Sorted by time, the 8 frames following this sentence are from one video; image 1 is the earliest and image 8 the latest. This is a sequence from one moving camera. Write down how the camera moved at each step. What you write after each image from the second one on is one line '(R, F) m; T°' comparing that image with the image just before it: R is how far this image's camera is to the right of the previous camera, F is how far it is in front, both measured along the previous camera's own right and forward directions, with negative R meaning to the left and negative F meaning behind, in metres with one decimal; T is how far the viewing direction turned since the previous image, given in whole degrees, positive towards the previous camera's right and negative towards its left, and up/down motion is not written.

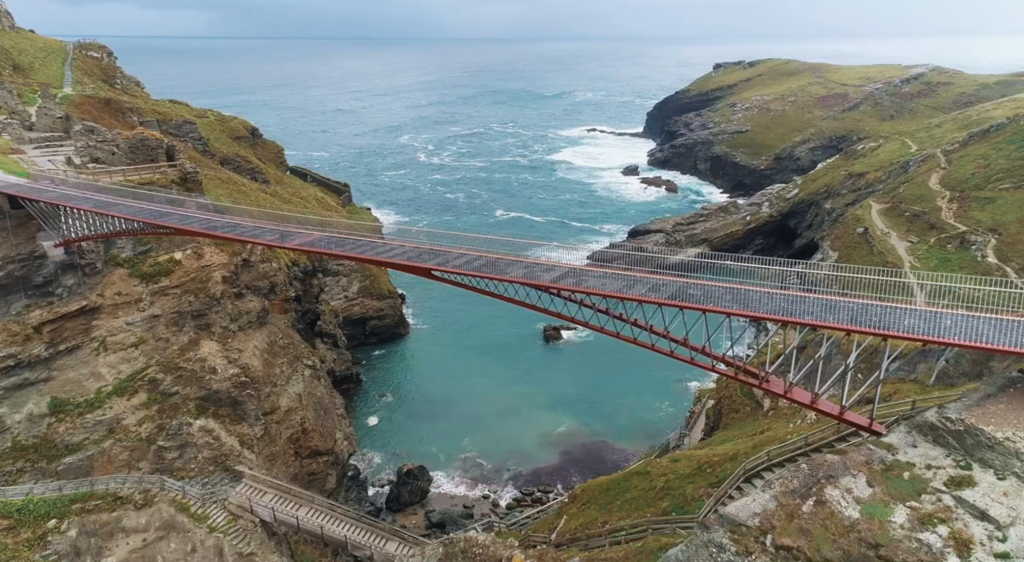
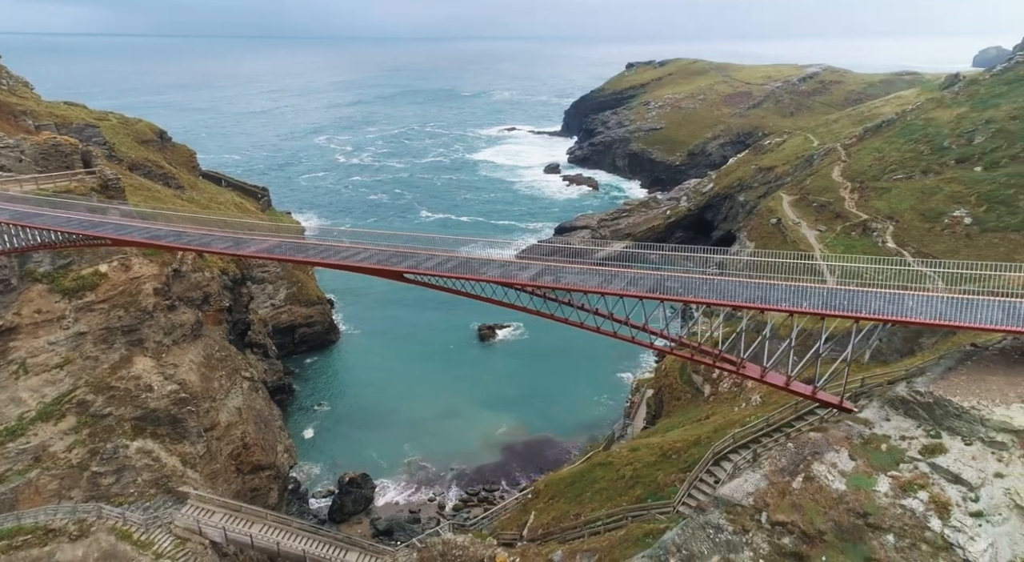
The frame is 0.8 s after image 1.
(-1.1, 0.0) m; +7°
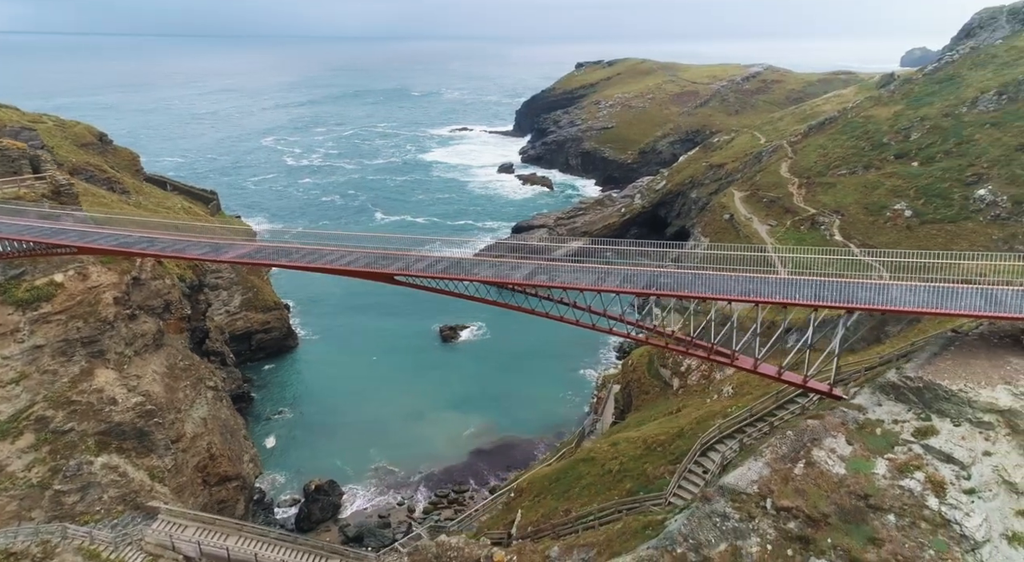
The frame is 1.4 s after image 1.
(-0.8, 0.0) m; +4°
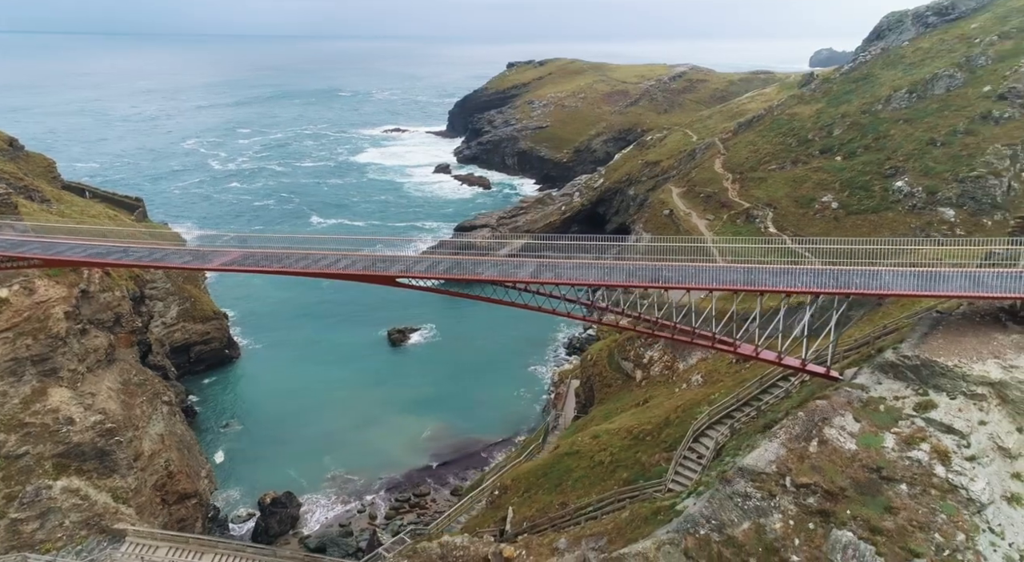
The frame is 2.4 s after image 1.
(-1.4, -0.1) m; +6°
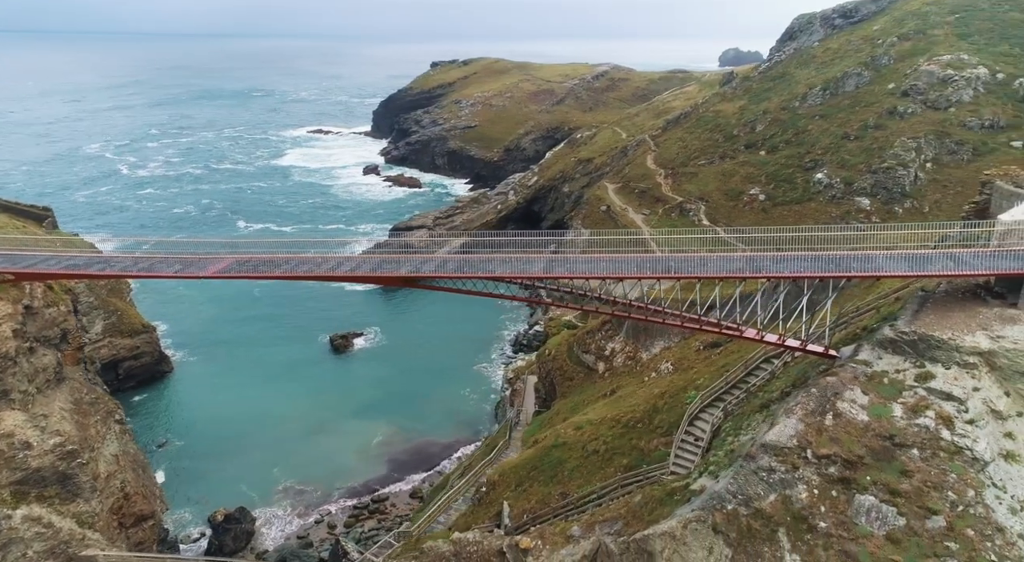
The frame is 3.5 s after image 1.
(-1.7, -0.1) m; +6°
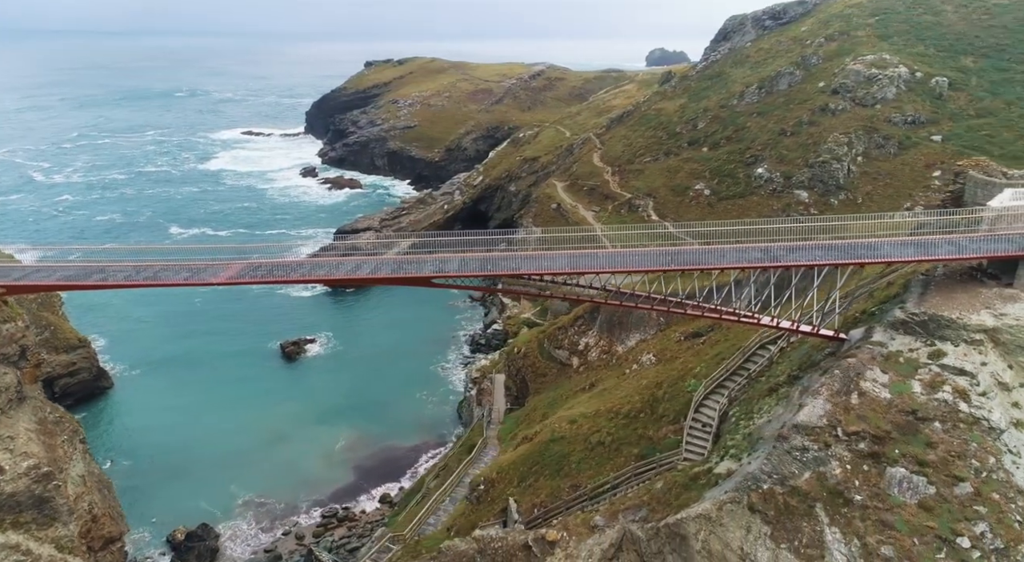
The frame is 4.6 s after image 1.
(-1.8, 0.0) m; +5°
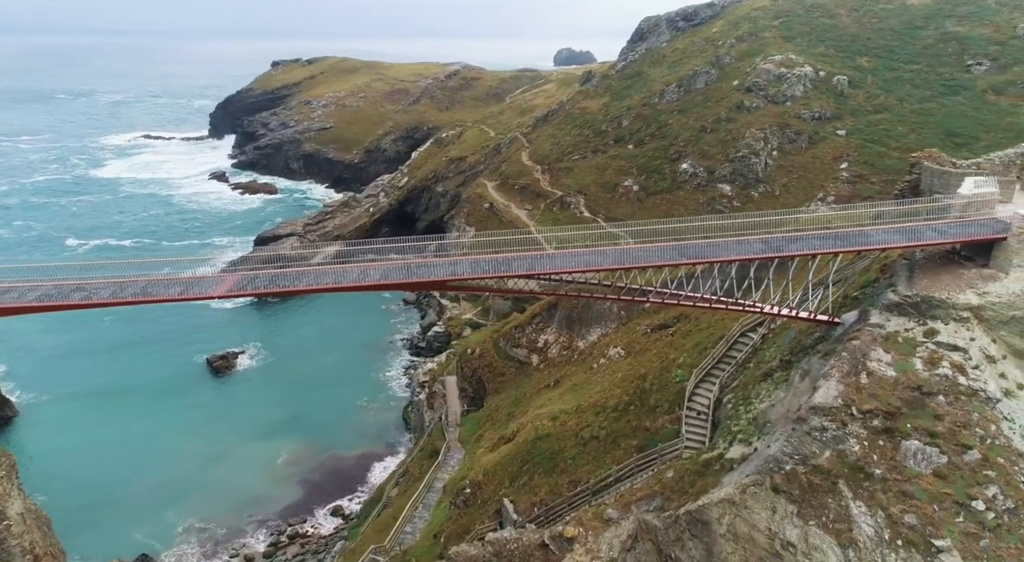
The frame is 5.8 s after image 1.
(-2.0, +0.2) m; +7°
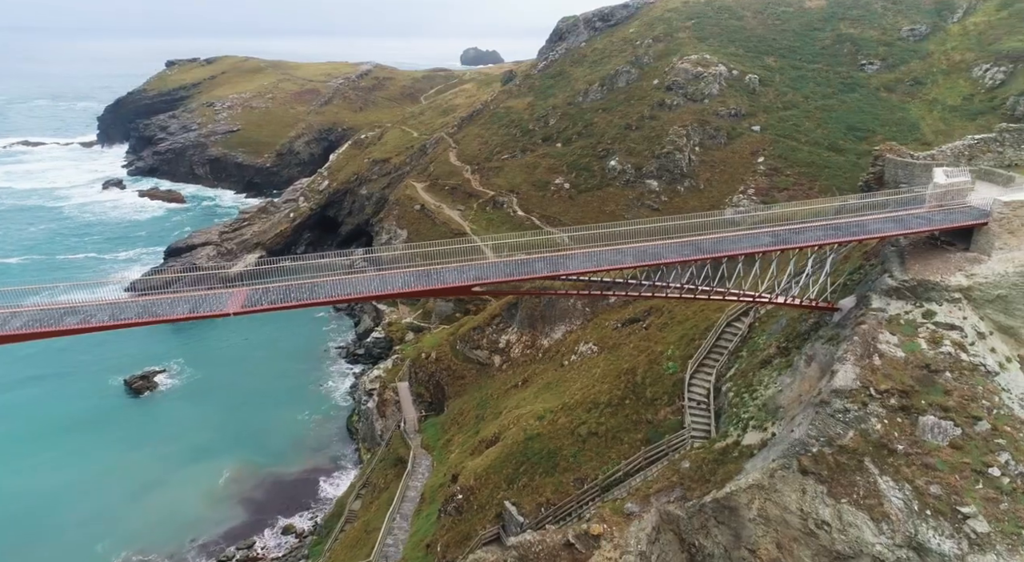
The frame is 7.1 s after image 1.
(-2.2, +0.3) m; +7°
